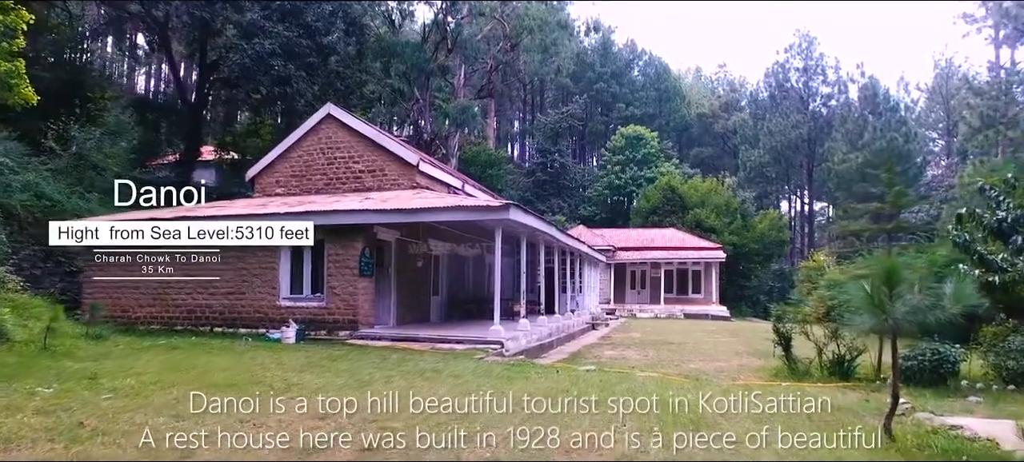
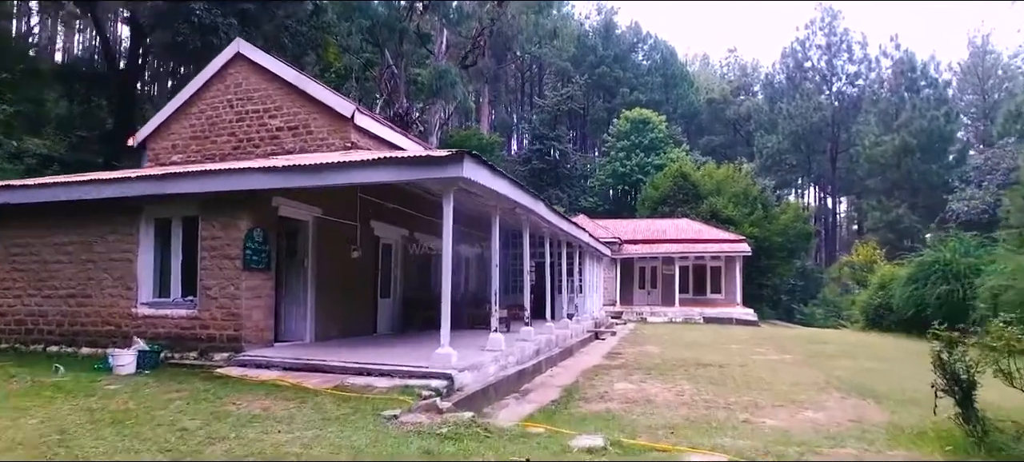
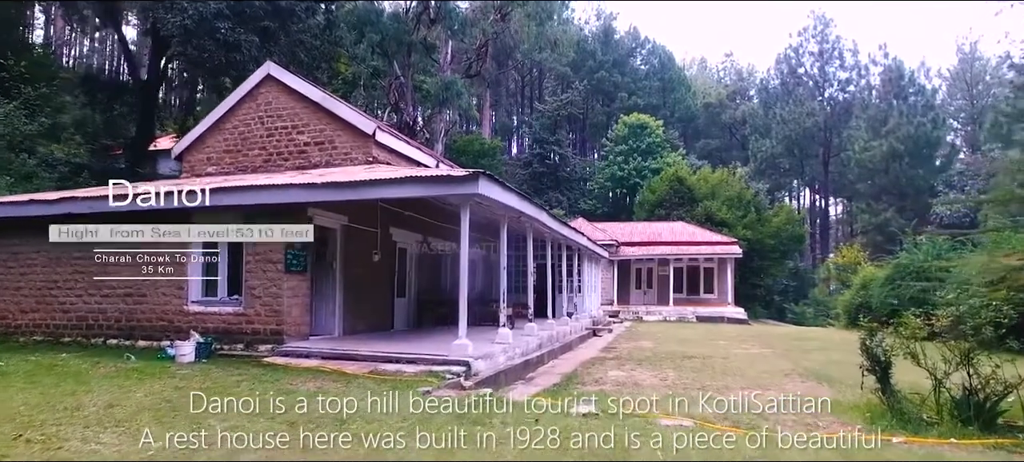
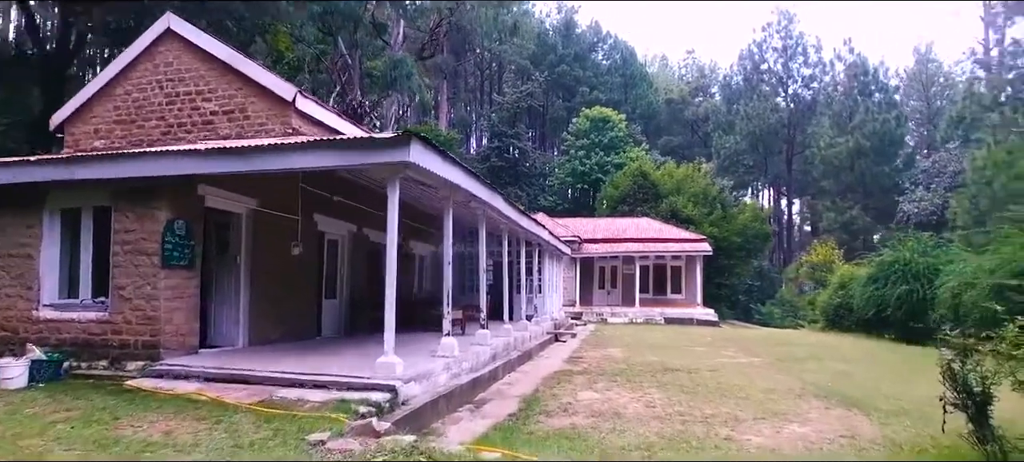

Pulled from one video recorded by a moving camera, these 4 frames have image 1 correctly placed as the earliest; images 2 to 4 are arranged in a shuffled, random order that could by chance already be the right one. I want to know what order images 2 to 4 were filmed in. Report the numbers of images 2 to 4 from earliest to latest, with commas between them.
3, 2, 4
